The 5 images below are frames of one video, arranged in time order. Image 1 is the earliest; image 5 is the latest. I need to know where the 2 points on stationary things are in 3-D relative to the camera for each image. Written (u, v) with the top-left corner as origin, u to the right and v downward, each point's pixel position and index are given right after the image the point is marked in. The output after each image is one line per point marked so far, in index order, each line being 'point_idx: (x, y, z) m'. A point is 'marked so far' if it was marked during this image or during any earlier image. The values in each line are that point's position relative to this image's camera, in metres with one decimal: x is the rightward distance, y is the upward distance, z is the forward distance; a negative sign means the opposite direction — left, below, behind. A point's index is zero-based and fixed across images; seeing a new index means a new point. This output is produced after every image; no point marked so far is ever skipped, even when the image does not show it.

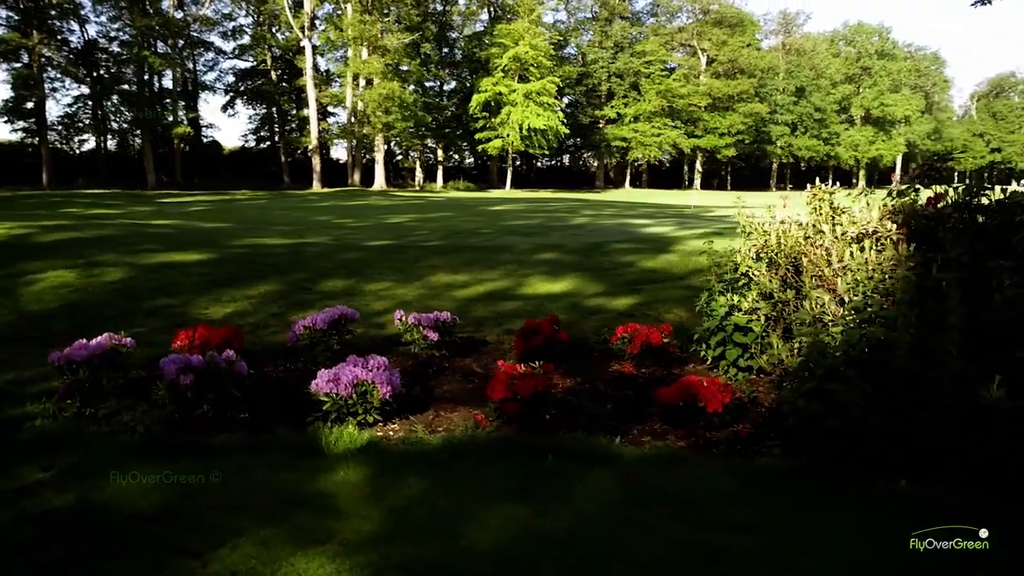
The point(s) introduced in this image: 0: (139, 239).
0: (-4.2, +0.6, +8.6) m
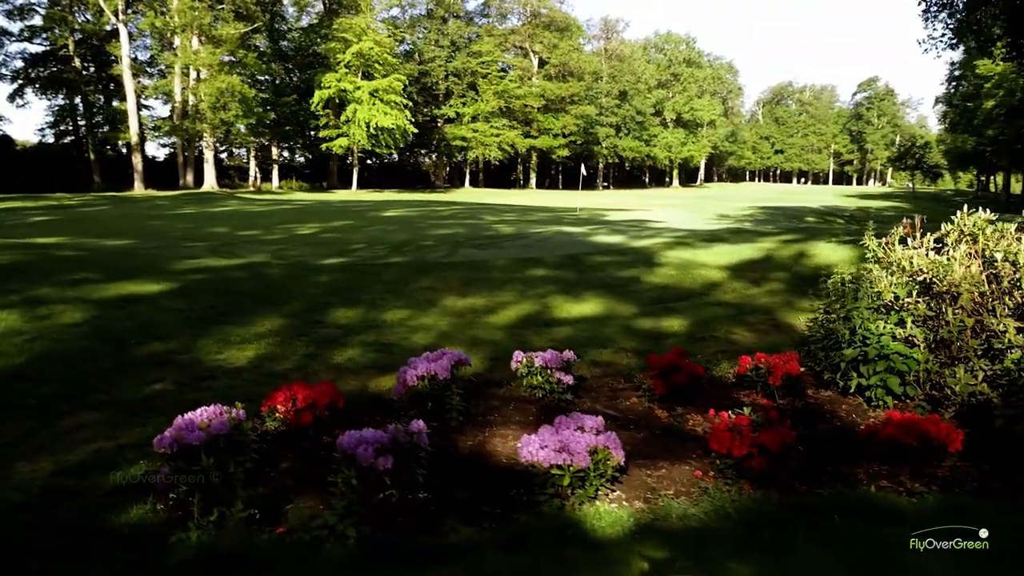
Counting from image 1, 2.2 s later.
0: (-4.3, +0.2, +7.2) m
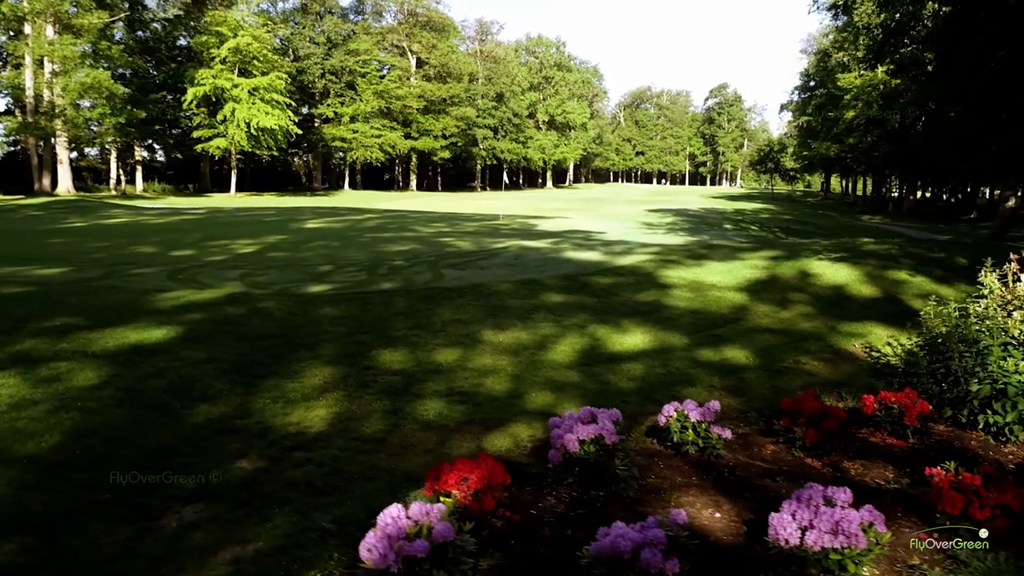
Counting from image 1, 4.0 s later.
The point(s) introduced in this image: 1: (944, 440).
0: (-3.9, -0.2, +6.1) m
1: (+2.5, -0.9, +4.5) m
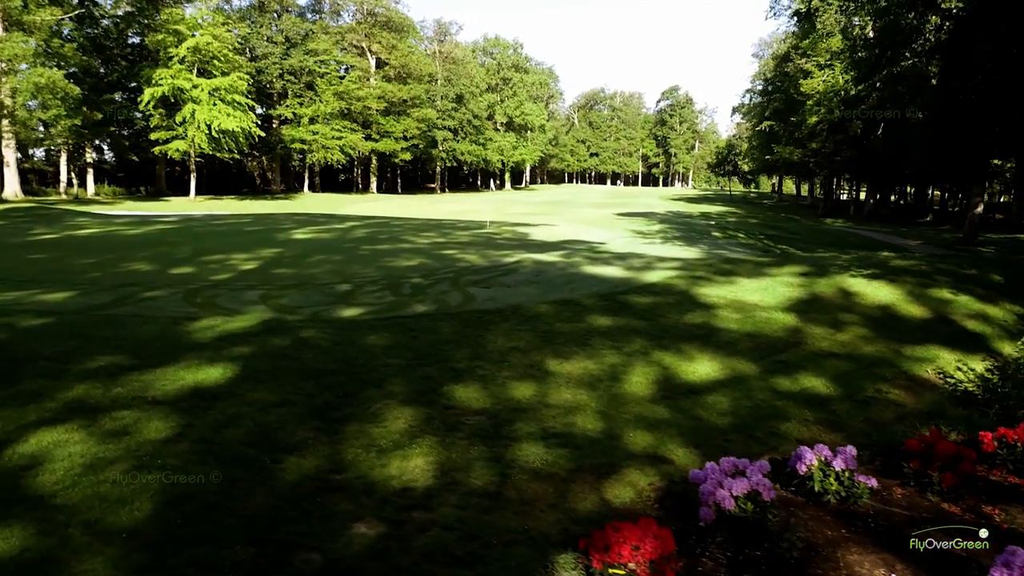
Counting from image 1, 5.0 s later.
0: (-3.4, -0.4, +5.6) m
1: (+3.2, -1.1, +4.4) m
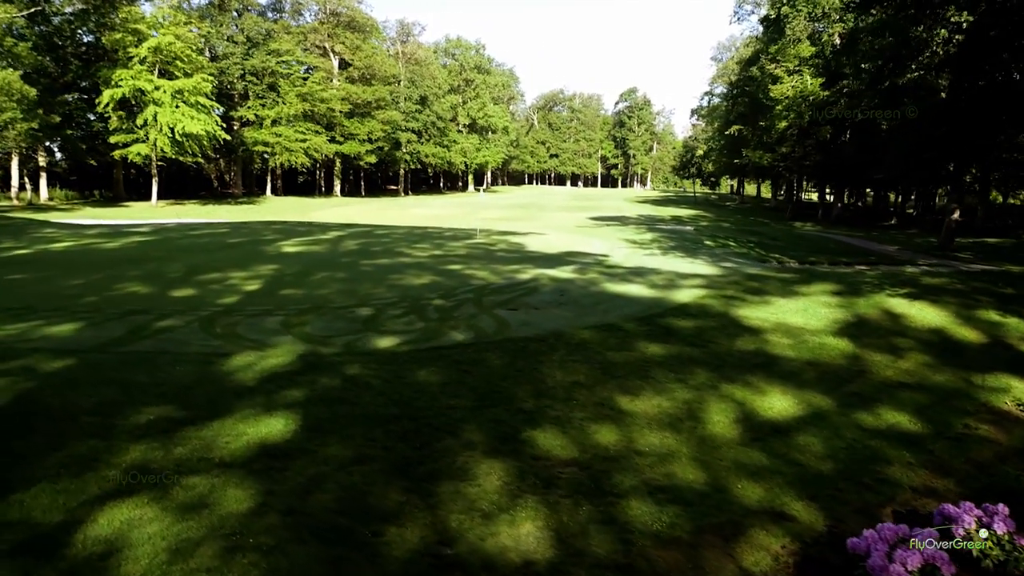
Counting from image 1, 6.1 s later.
0: (-2.8, -0.7, +5.0) m
1: (+3.8, -1.3, +4.2) m
